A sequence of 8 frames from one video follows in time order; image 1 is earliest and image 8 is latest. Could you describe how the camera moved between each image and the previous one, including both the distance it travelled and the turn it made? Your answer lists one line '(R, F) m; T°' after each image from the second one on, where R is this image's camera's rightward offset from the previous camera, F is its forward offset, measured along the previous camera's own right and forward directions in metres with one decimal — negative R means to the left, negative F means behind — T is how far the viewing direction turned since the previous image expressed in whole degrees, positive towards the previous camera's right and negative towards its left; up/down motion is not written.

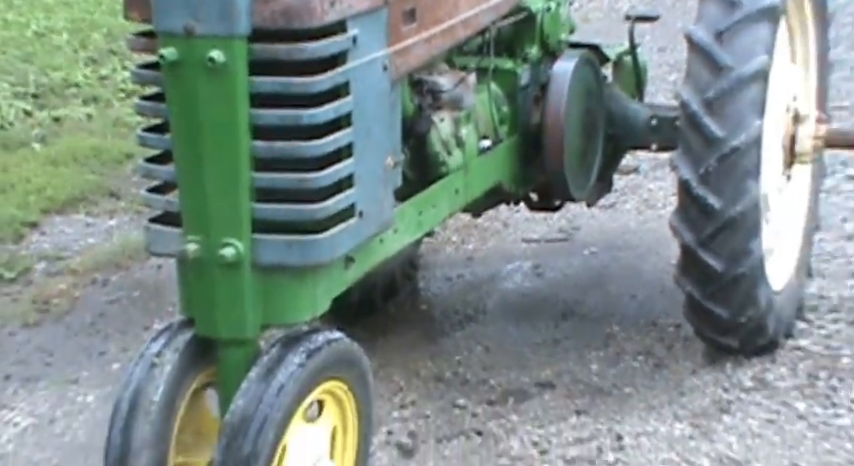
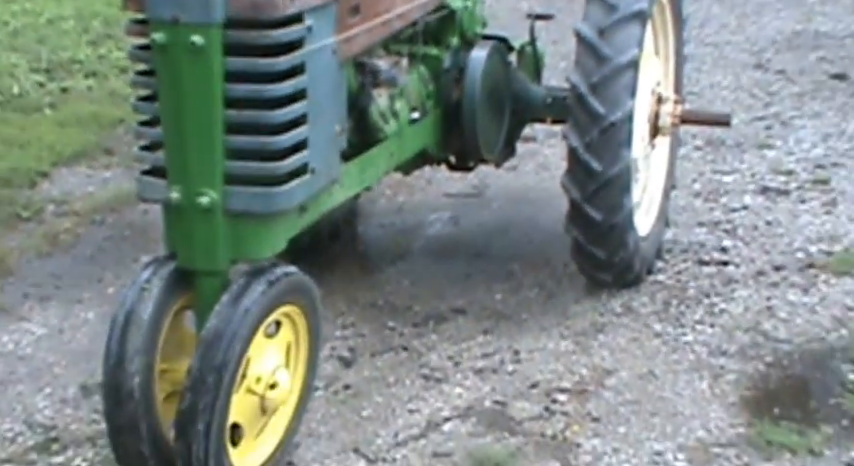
(+0.1, -1.1) m; +1°
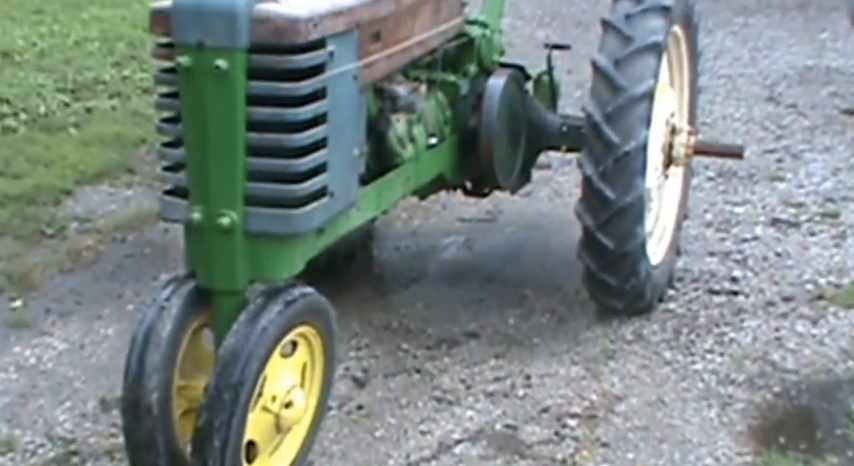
(0.0, -0.1) m; 0°
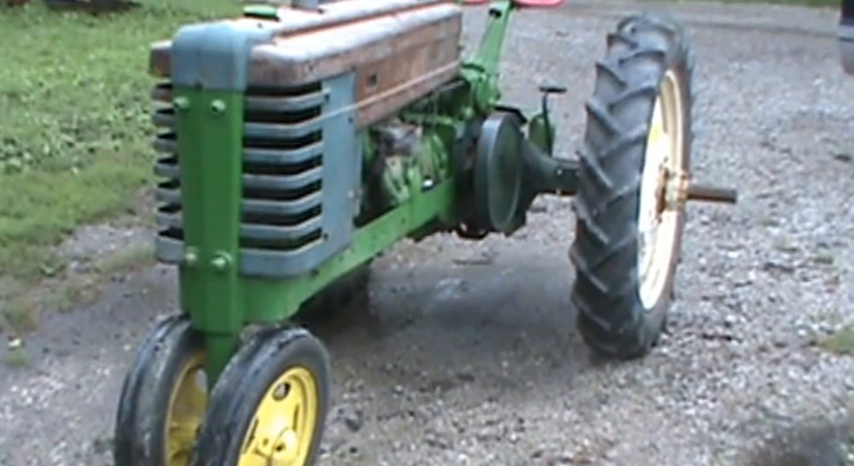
(+0.1, 0.0) m; -1°
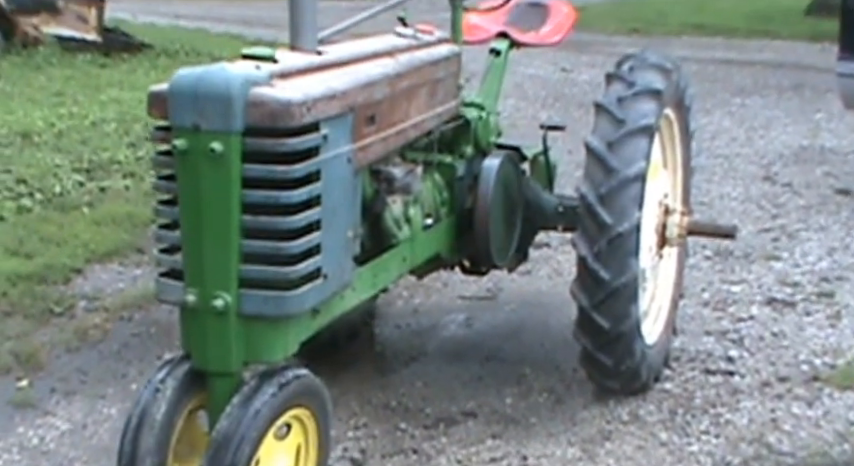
(+0.1, 0.0) m; -1°
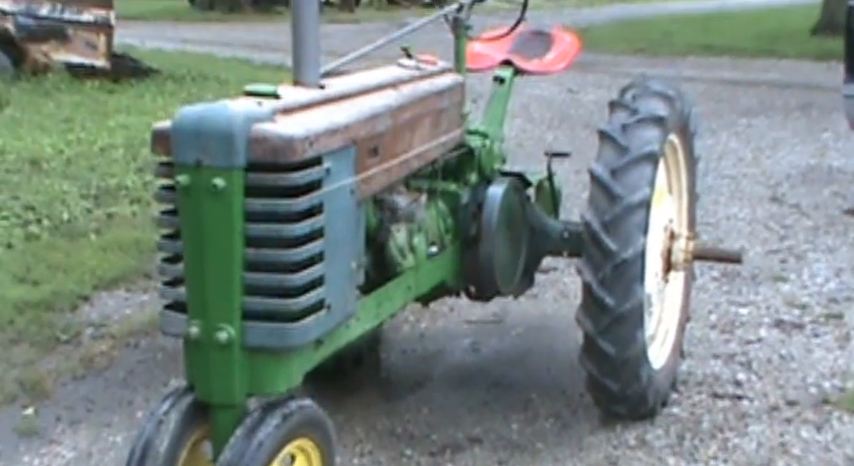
(+0.1, 0.0) m; -1°
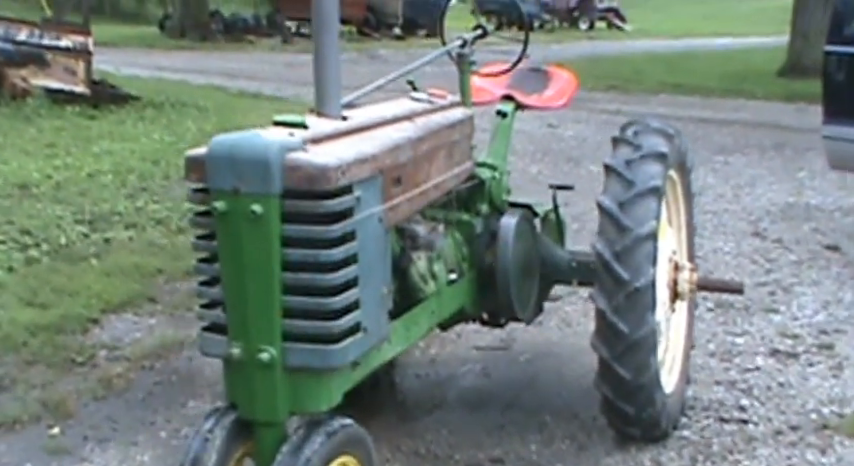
(-0.6, -0.2) m; +5°
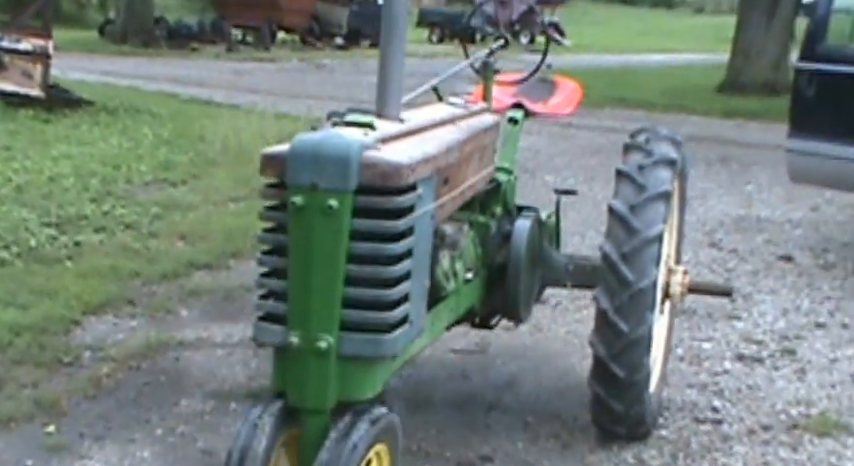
(-0.5, -0.2) m; +5°
